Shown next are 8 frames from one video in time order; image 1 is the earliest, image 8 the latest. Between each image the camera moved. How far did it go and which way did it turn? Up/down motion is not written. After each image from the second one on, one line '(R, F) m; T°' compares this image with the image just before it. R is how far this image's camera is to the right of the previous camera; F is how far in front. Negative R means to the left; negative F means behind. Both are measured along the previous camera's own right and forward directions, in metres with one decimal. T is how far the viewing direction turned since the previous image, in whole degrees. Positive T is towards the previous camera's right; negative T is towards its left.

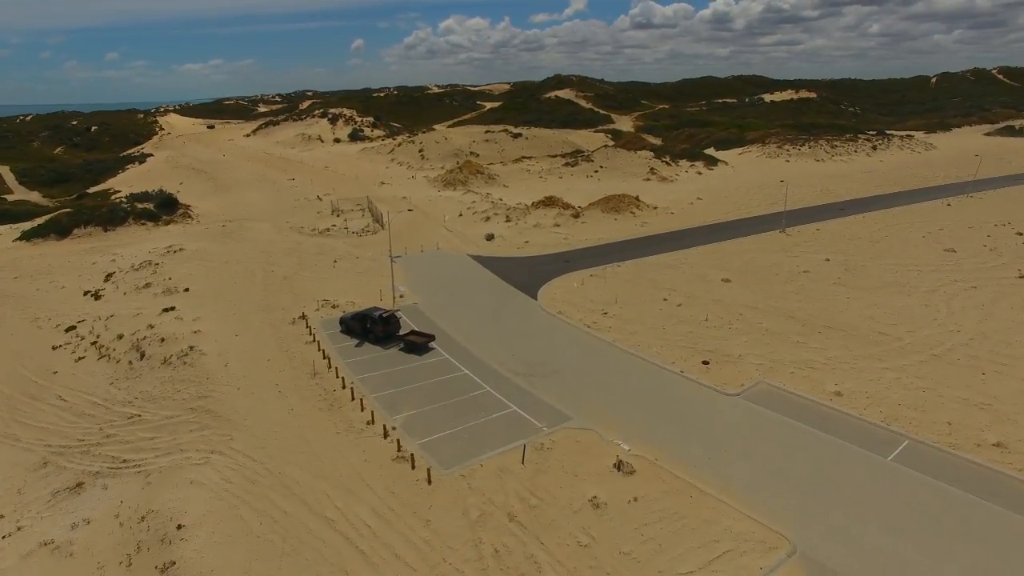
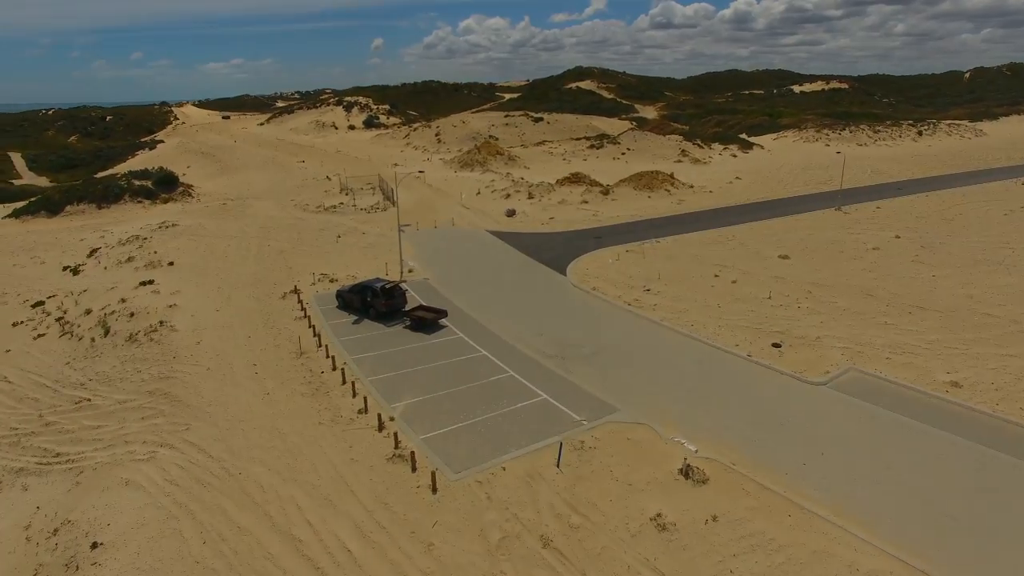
(-0.3, +4.1) m; -1°
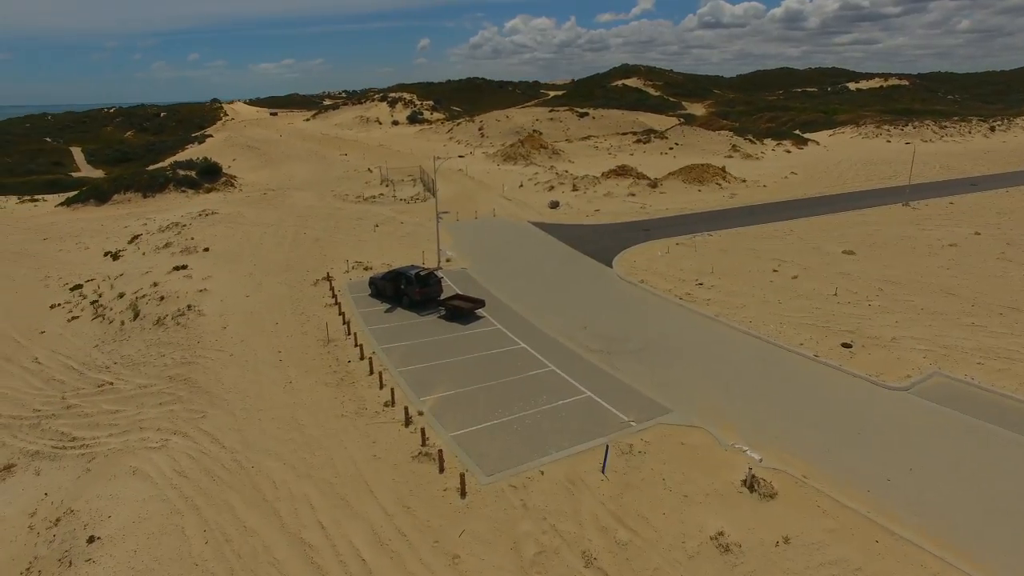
(0.0, +1.4) m; -4°
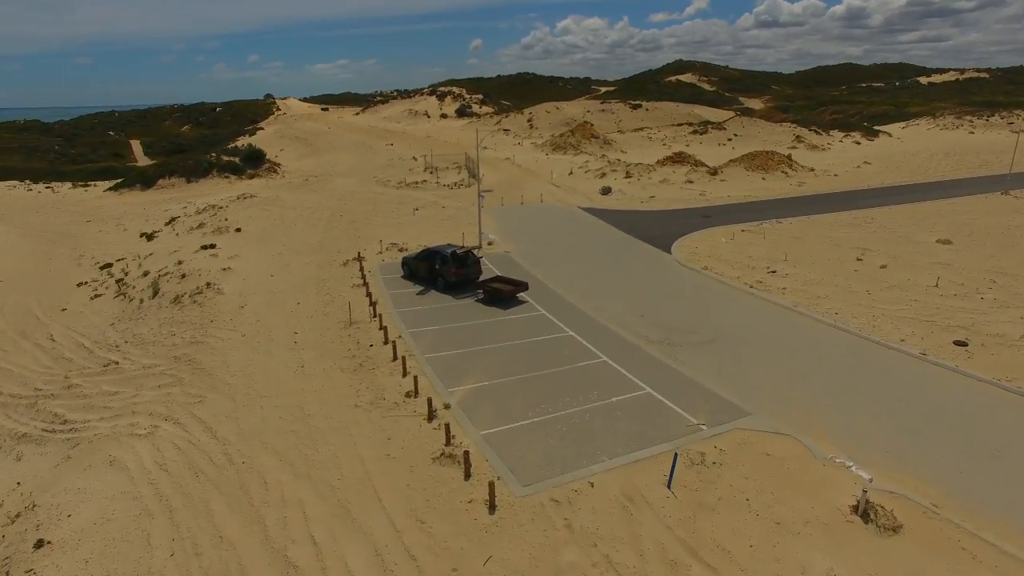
(0.0, +2.2) m; -4°
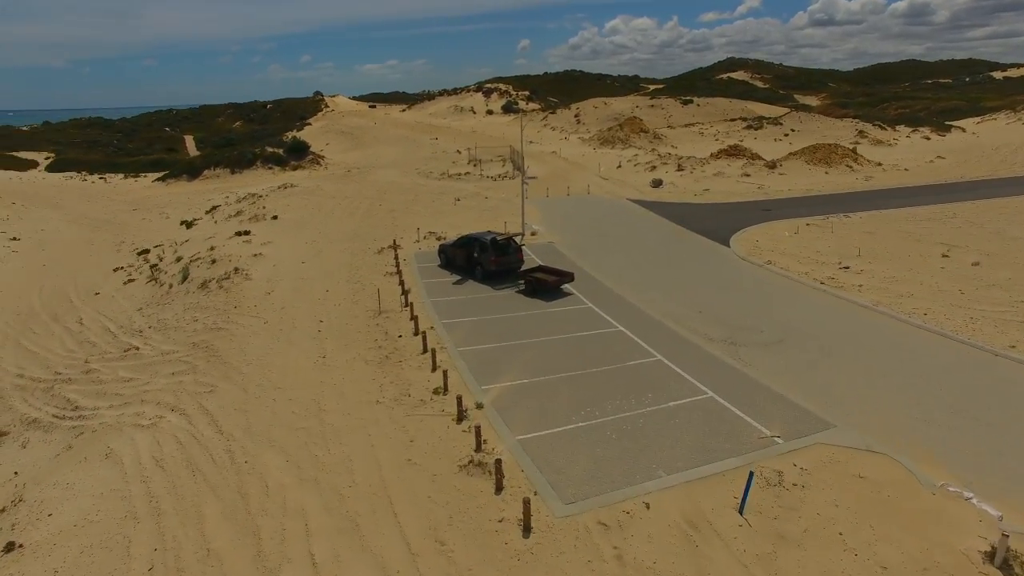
(0.0, +1.4) m; -4°
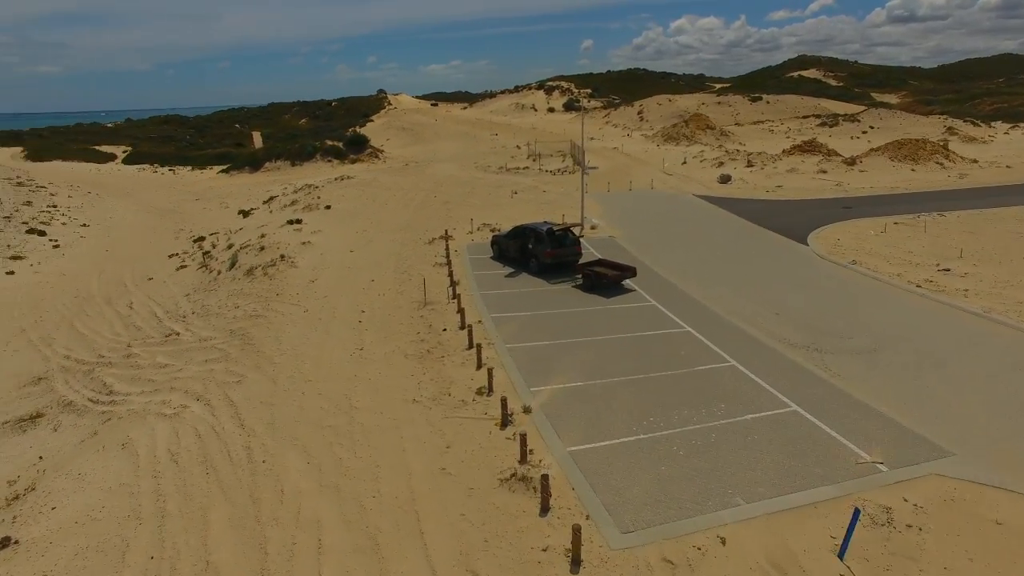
(0.0, +1.2) m; -5°
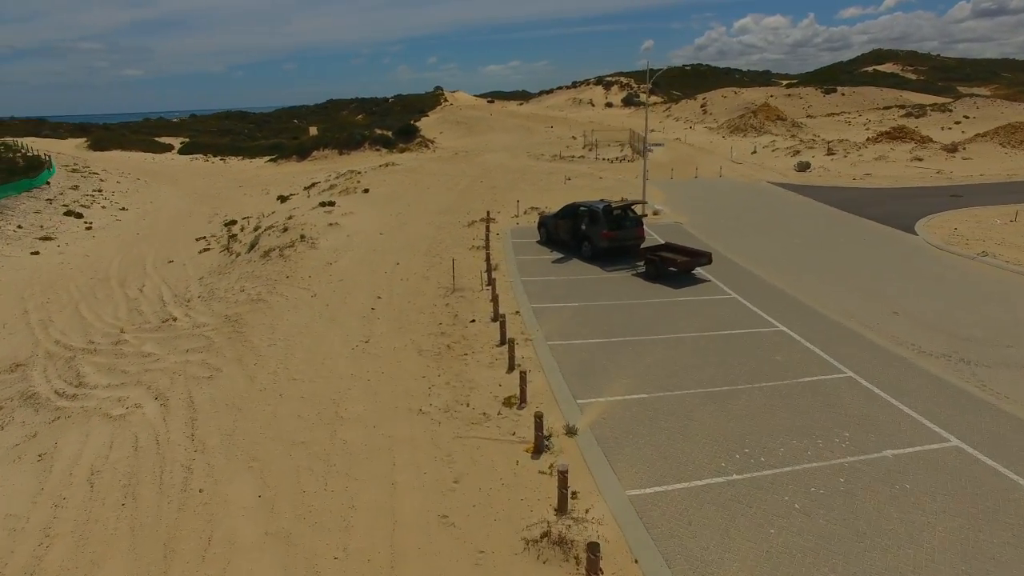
(+0.1, +2.4) m; -5°
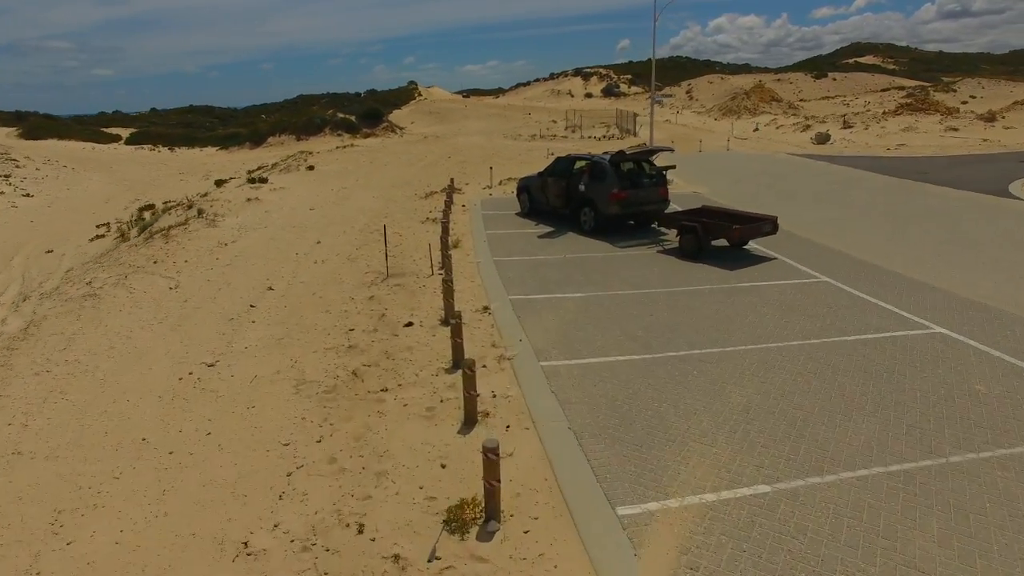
(+0.1, +4.0) m; +2°
